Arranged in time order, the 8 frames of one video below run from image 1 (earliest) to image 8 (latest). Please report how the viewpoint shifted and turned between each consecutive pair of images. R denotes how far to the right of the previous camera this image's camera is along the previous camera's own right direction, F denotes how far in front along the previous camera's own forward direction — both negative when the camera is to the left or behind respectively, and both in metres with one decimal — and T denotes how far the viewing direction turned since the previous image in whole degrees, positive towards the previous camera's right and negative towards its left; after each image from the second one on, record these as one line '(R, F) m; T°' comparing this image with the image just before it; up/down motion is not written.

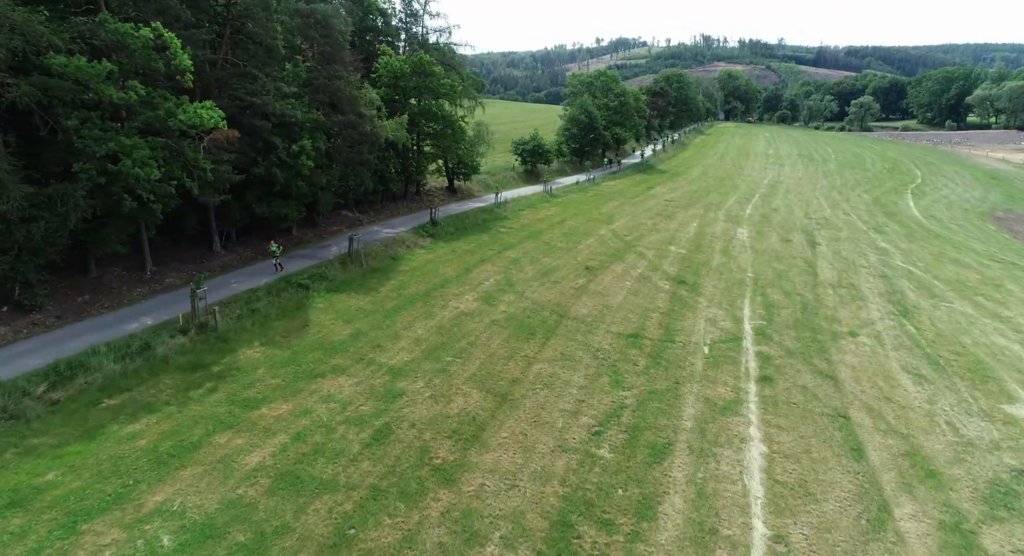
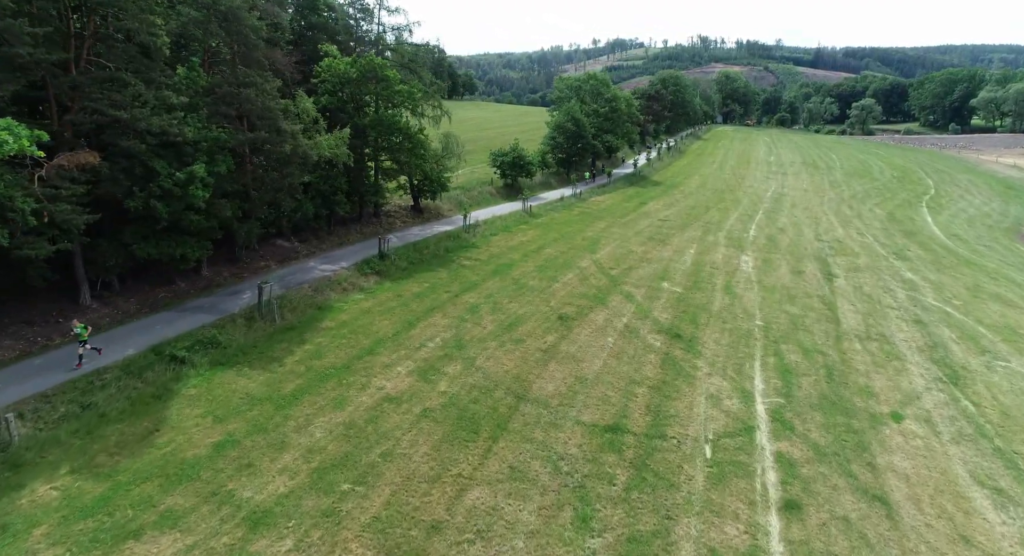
(+1.3, +4.0) m; 0°
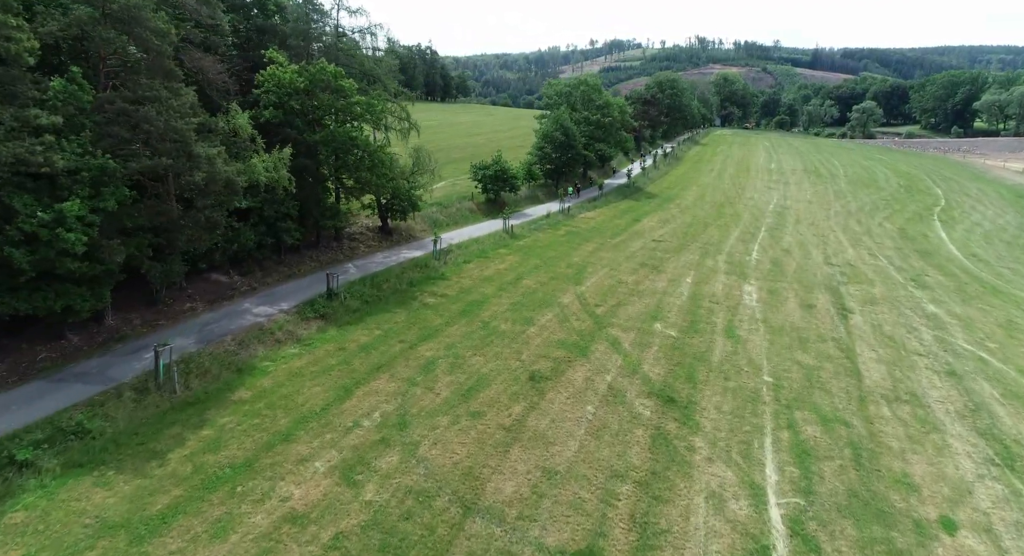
(+1.0, +2.9) m; 0°
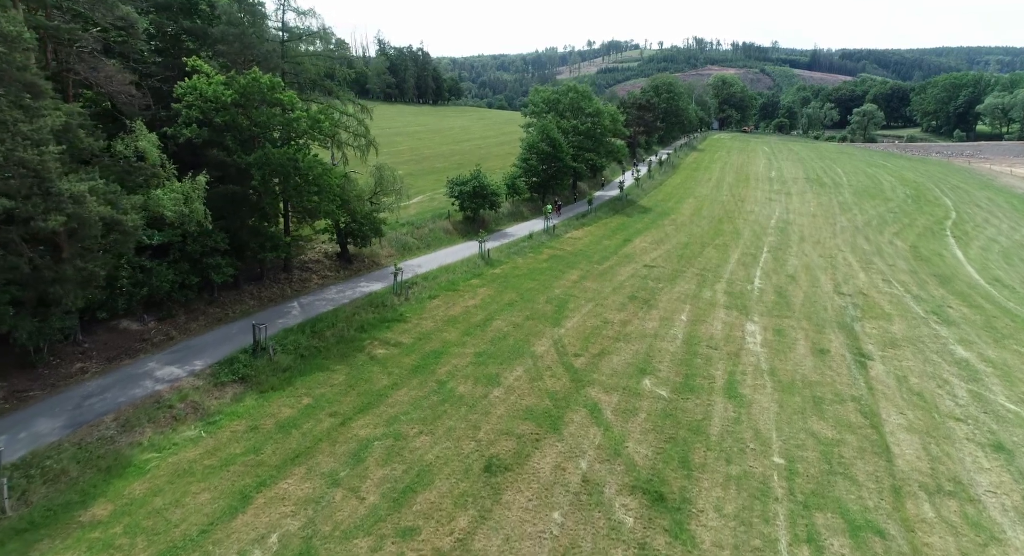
(+1.0, +3.0) m; 0°
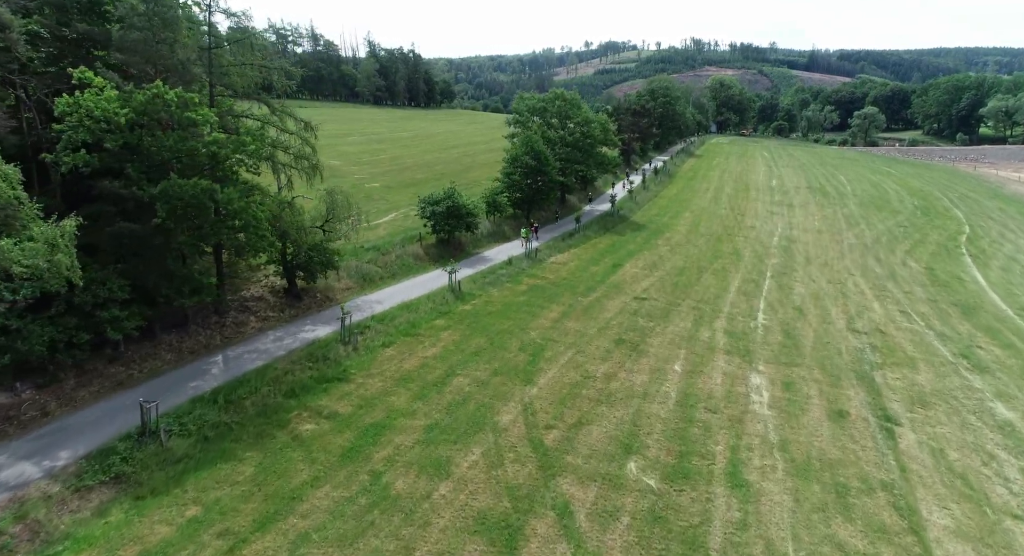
(+1.1, +3.1) m; 0°
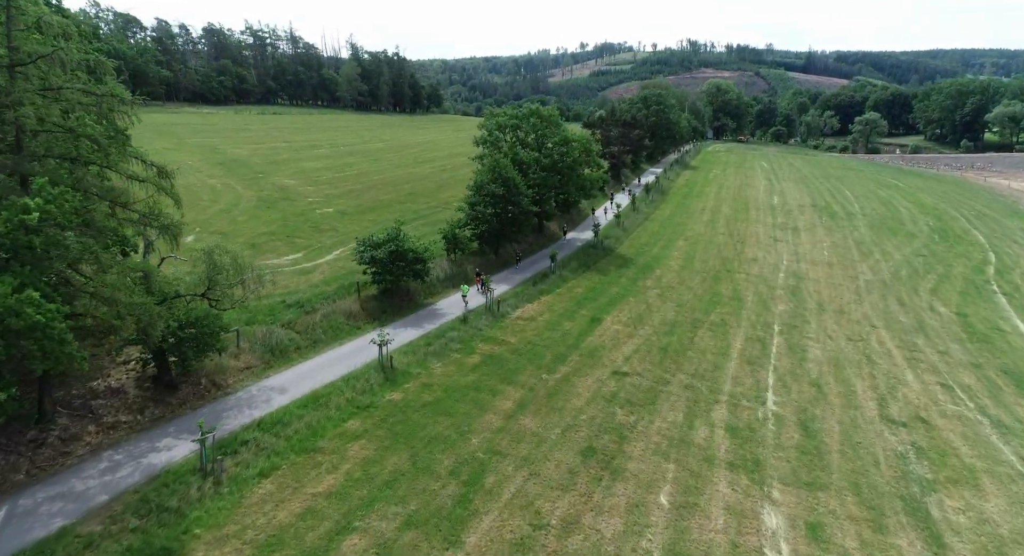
(+1.8, +5.1) m; 0°
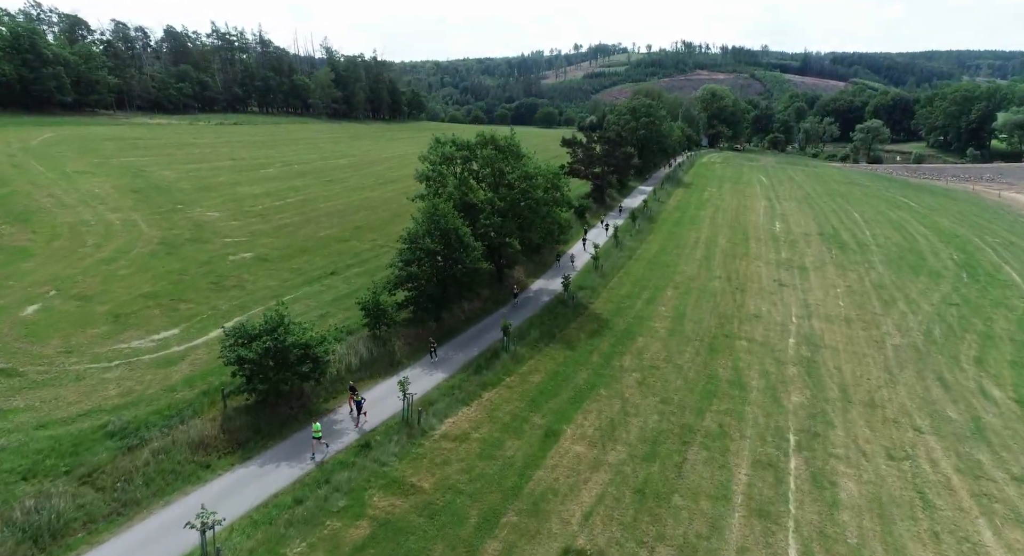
(+2.4, +6.6) m; 0°
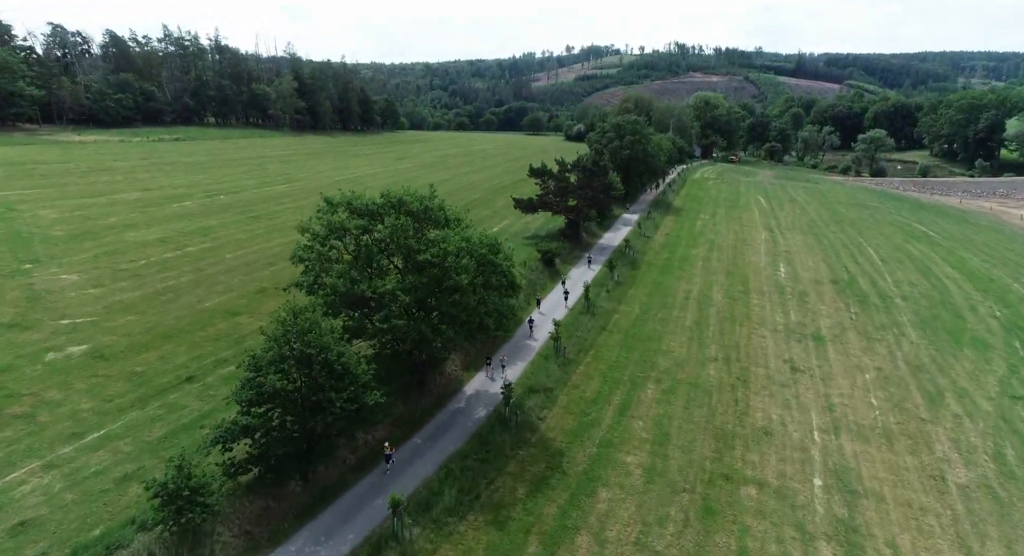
(+3.0, +8.4) m; +1°
